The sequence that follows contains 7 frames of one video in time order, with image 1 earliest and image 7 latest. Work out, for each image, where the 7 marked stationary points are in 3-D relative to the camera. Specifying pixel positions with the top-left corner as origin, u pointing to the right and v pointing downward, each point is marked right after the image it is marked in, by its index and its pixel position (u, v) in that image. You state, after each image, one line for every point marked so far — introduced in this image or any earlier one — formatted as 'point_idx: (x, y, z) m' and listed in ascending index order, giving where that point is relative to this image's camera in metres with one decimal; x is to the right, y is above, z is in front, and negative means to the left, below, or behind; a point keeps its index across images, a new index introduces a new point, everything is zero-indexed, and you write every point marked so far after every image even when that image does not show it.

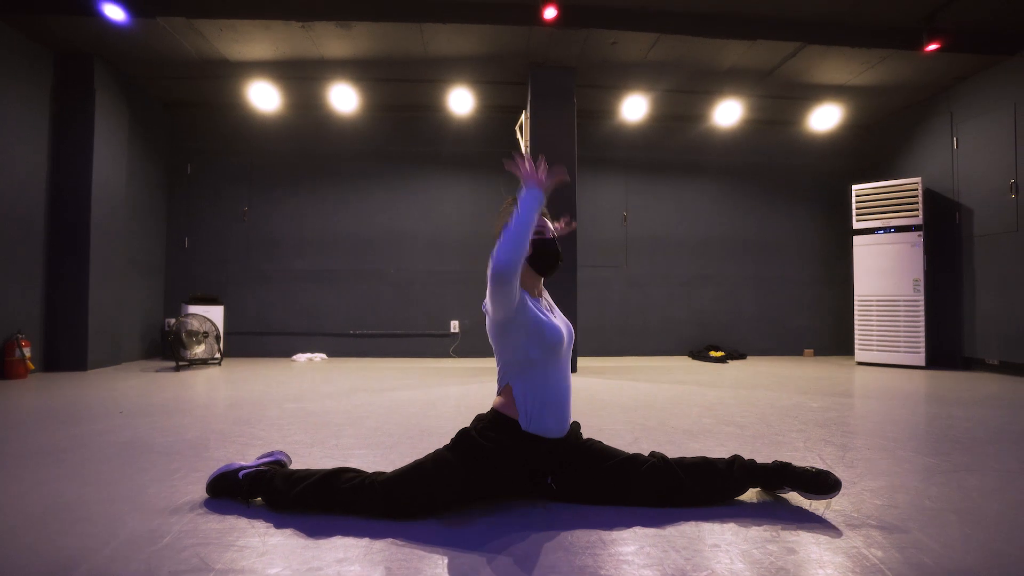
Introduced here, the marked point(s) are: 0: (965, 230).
0: (+4.4, +0.6, +4.9) m
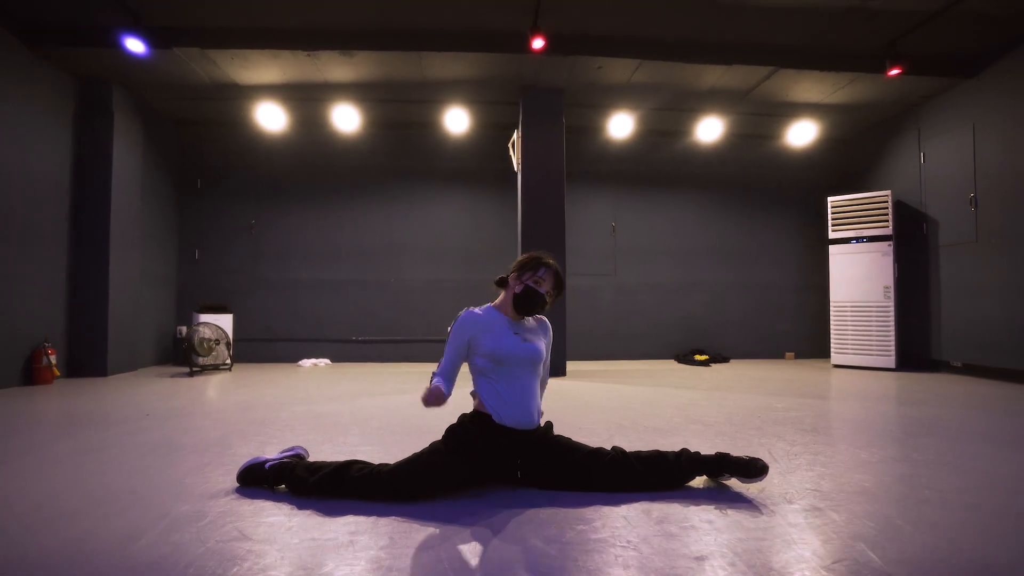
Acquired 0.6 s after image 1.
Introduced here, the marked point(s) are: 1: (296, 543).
0: (+4.3, +0.5, +5.2) m
1: (-0.7, -0.8, +1.5) m
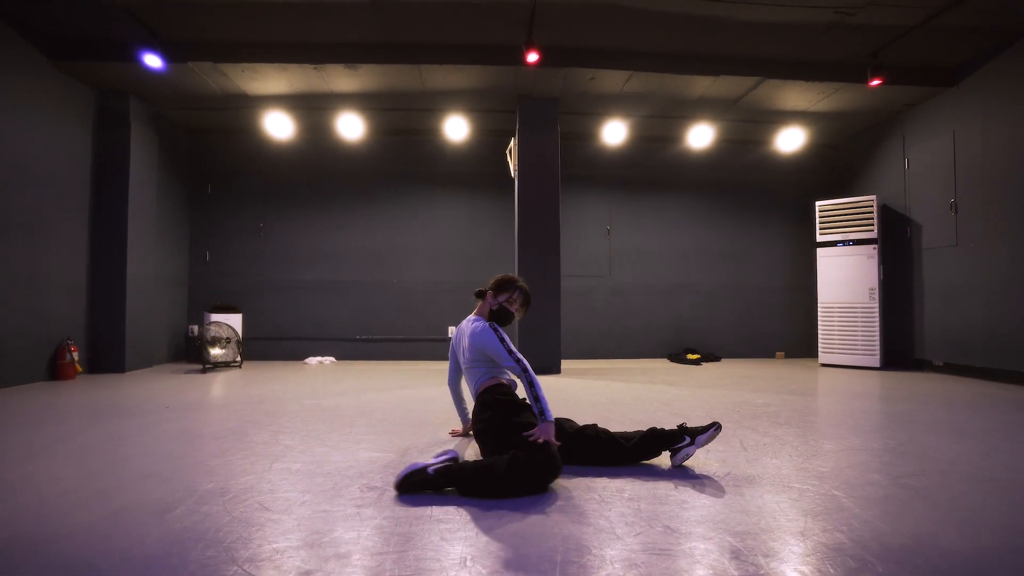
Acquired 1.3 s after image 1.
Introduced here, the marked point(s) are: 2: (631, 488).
0: (+4.3, +0.5, +5.3) m
1: (-0.7, -0.8, +1.7) m
2: (+0.5, -0.8, +2.0) m
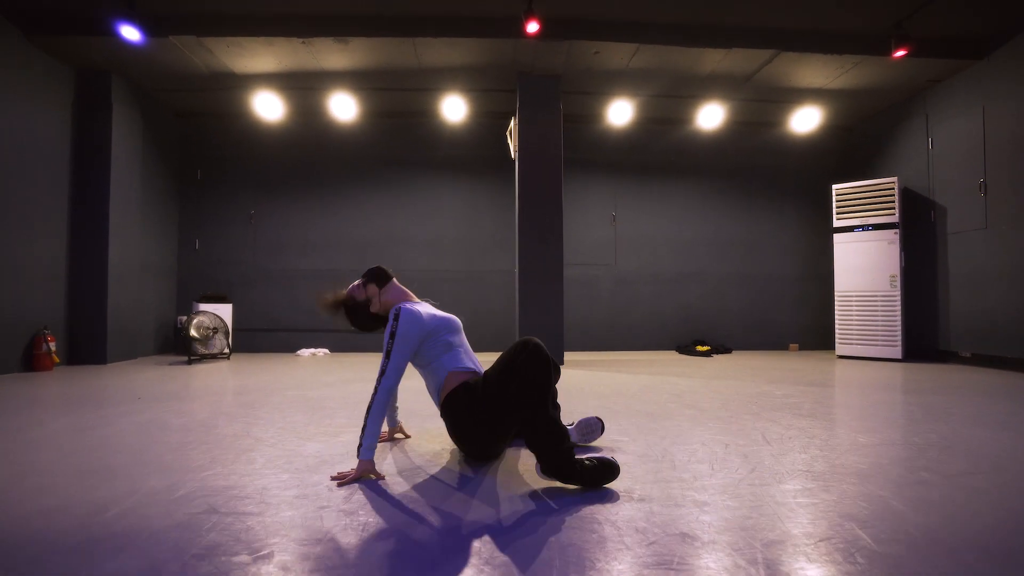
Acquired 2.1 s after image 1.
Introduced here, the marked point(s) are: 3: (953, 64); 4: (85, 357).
0: (+4.3, +0.6, +5.0) m
1: (-0.7, -0.7, +1.5) m
2: (+0.4, -0.7, +1.7) m
3: (+4.1, +2.1, +4.6) m
4: (-4.0, -0.6, +4.7) m
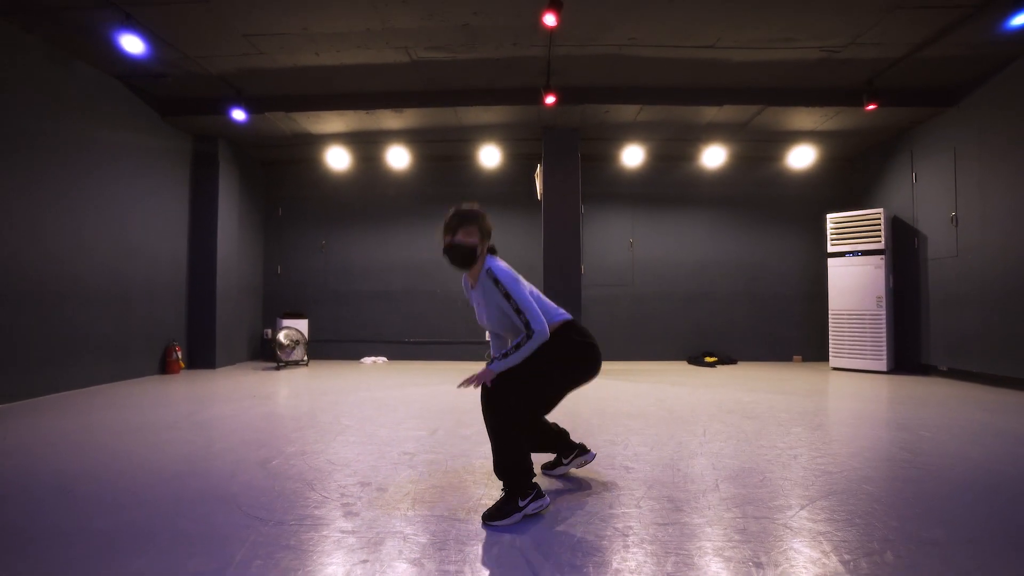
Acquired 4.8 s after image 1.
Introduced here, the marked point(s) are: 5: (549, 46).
0: (+4.6, +0.4, +5.6) m
1: (-0.7, -0.9, +2.5) m
2: (+0.4, -0.9, +2.6) m
3: (+4.3, +1.8, +5.2) m
4: (-3.7, -0.9, +6.0) m
5: (+0.3, +2.1, +4.4) m
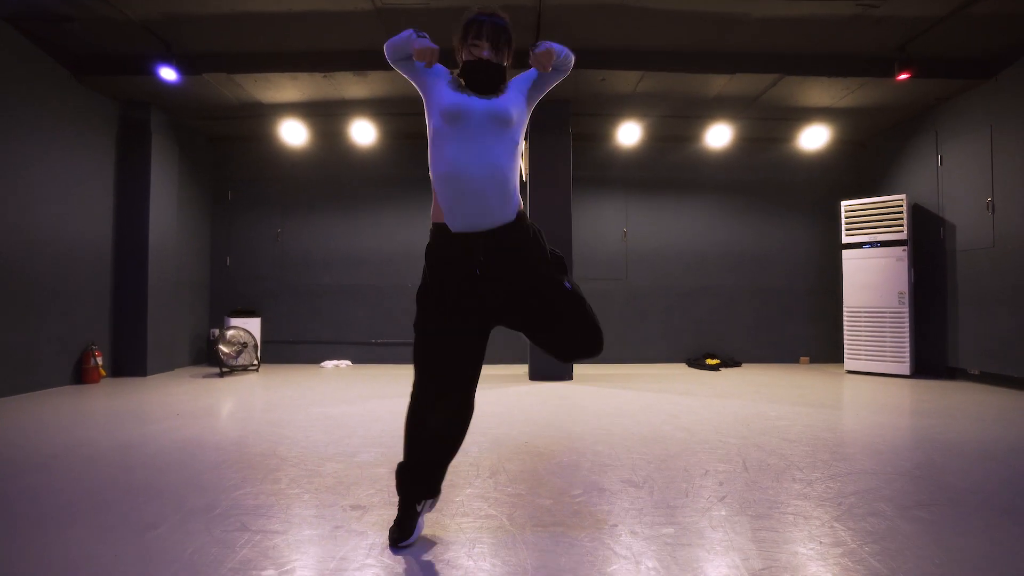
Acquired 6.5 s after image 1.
0: (+4.4, +0.4, +5.1) m
1: (-0.8, -0.9, +1.7) m
2: (+0.4, -0.9, +1.9) m
3: (+4.2, +1.9, +4.7) m
4: (-3.9, -0.8, +5.1) m
5: (+0.2, +2.2, +3.6) m
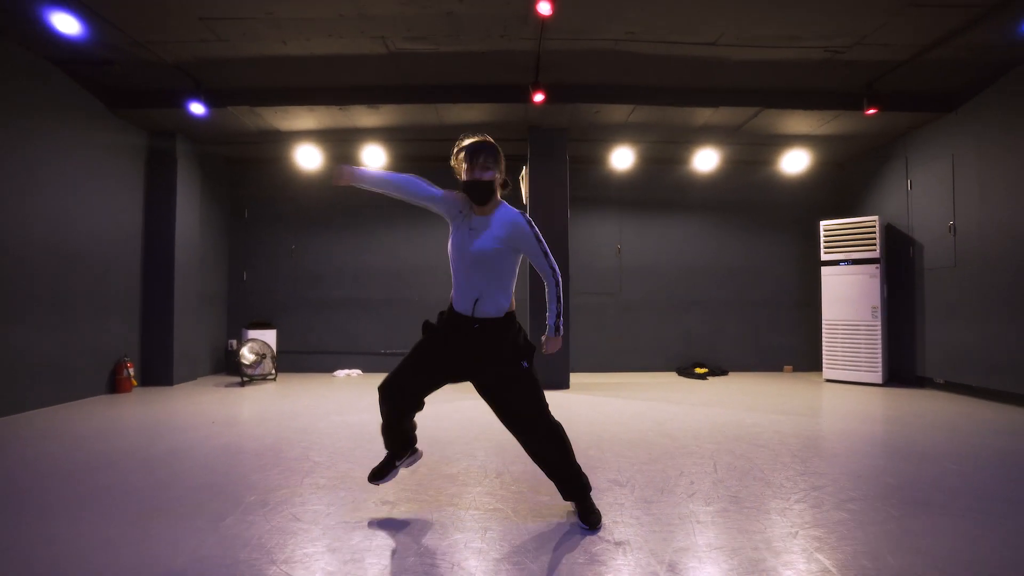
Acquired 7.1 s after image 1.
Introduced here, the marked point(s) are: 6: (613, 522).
0: (+4.4, +0.3, +5.5) m
1: (-0.8, -1.0, +2.1) m
2: (+0.4, -1.0, +2.3) m
3: (+4.2, +1.7, +5.1) m
4: (-3.9, -1.0, +5.5) m
5: (+0.2, +2.0, +4.0) m
6: (+0.4, -1.0, +2.1) m
